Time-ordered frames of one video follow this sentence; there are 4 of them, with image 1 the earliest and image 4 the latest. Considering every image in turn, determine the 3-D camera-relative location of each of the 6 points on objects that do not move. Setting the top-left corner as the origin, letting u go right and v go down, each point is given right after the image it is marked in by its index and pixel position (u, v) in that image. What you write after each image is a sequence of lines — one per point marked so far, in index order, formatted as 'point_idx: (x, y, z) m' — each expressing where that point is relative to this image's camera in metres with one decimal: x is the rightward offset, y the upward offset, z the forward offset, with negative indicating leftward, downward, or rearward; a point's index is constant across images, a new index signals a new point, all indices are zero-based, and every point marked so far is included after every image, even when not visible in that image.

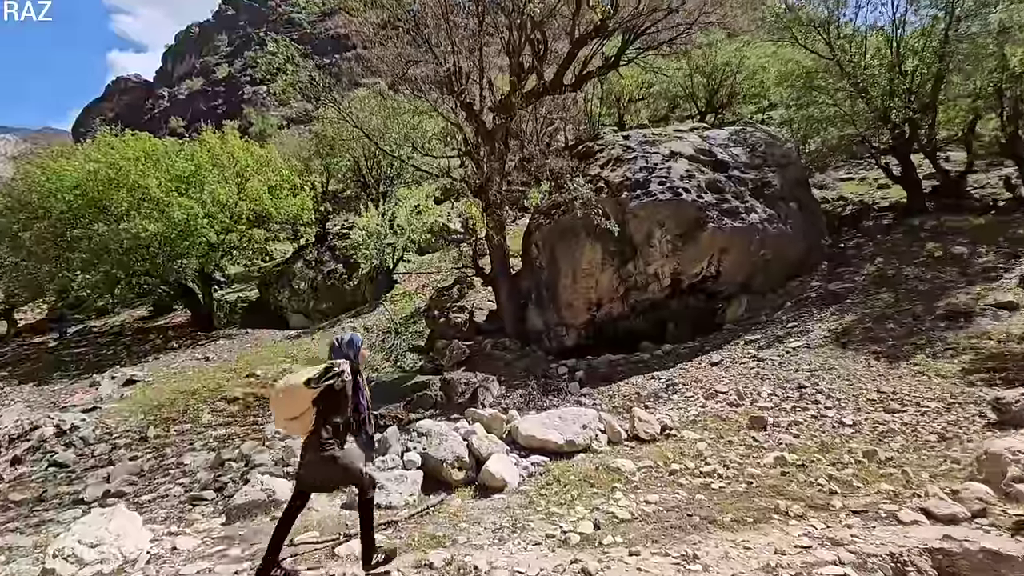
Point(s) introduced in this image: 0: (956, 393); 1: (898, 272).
0: (+5.4, -1.3, +6.2) m
1: (+7.9, +0.3, +10.5) m
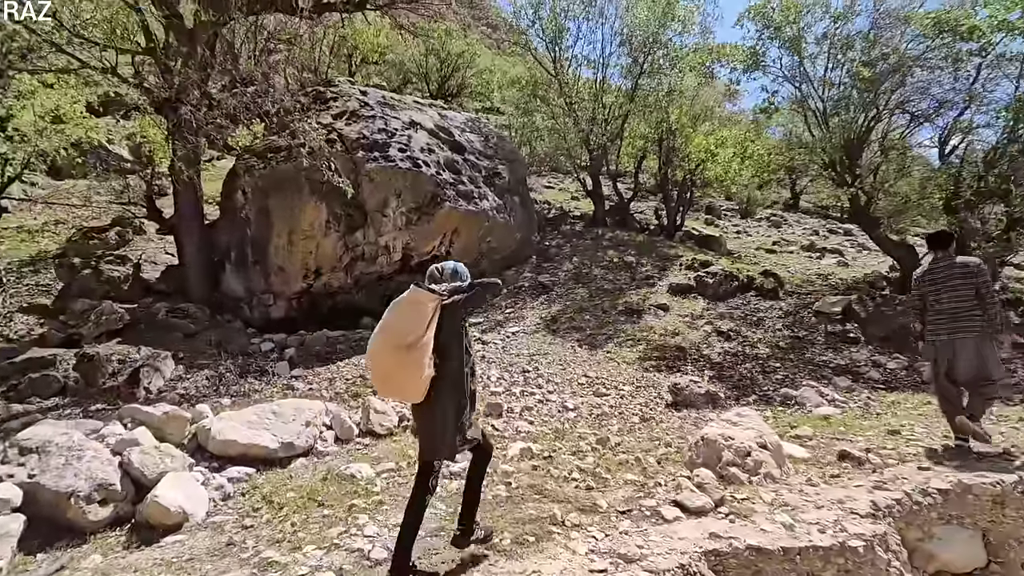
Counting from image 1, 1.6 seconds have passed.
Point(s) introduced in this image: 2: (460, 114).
0: (+1.8, -1.3, +7.3) m
1: (+1.9, +0.4, +12.3) m
2: (-1.4, +4.7, +13.9) m
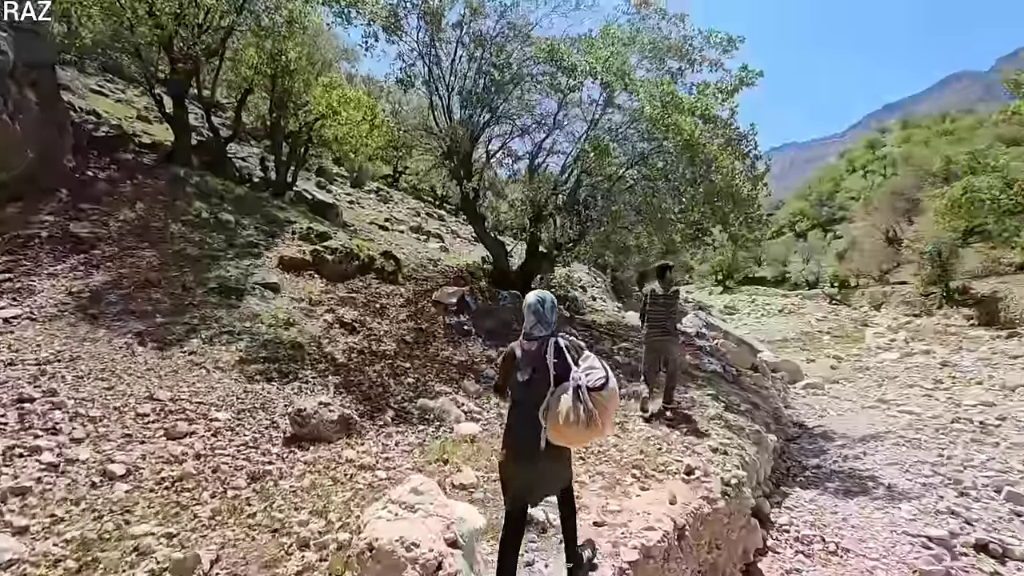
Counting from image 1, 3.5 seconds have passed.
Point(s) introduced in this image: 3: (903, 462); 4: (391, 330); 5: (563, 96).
0: (-2.8, -1.1, +5.2) m
1: (-6.0, +1.1, +8.8) m
2: (-9.0, +5.6, +7.5) m
3: (+4.9, -2.2, +6.4) m
4: (-1.9, -0.6, +8.2) m
5: (+1.1, +4.0, +10.6) m
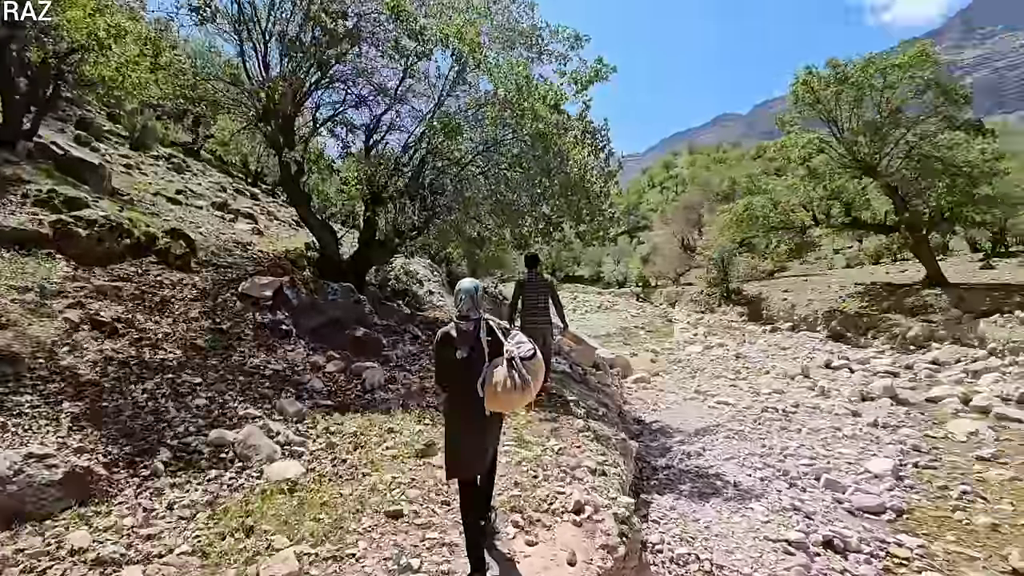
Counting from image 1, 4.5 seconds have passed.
0: (-3.9, -1.0, +3.1) m
1: (-8.1, +1.3, +5.4) m
2: (-10.4, +5.9, +3.2) m
3: (+3.0, -2.2, +6.7) m
4: (-4.0, -0.4, +6.2) m
5: (-1.9, +4.1, +9.4) m
